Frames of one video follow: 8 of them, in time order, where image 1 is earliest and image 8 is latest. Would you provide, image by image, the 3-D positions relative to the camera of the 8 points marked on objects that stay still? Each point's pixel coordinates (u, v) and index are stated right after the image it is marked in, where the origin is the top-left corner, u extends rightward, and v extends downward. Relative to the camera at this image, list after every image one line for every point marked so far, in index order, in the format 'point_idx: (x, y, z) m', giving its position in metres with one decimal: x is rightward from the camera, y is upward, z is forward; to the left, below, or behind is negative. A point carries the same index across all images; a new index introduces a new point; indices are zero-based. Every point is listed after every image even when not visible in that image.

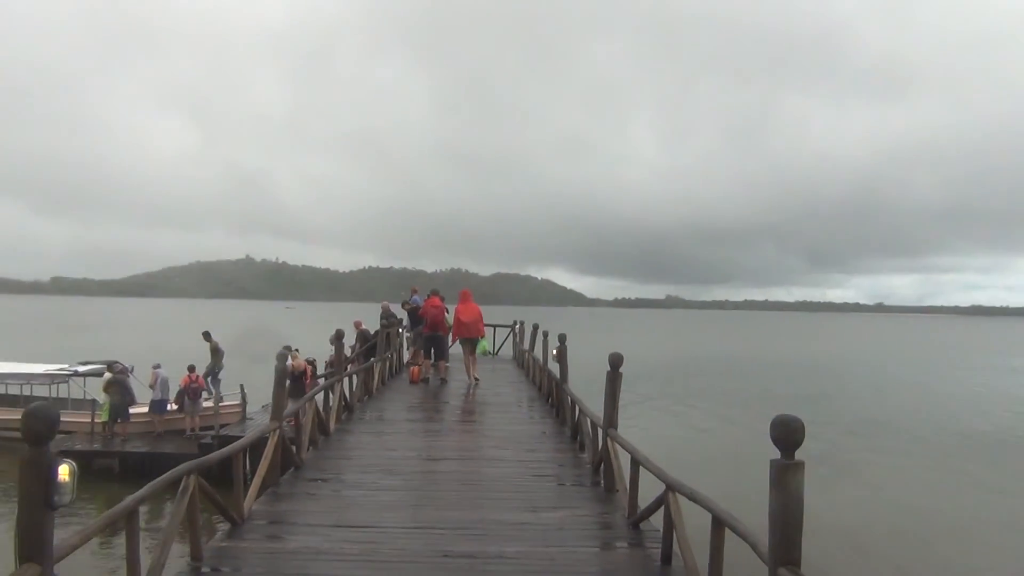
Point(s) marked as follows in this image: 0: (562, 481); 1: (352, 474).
0: (+0.4, -1.6, +7.3) m
1: (-1.3, -1.6, +7.5) m
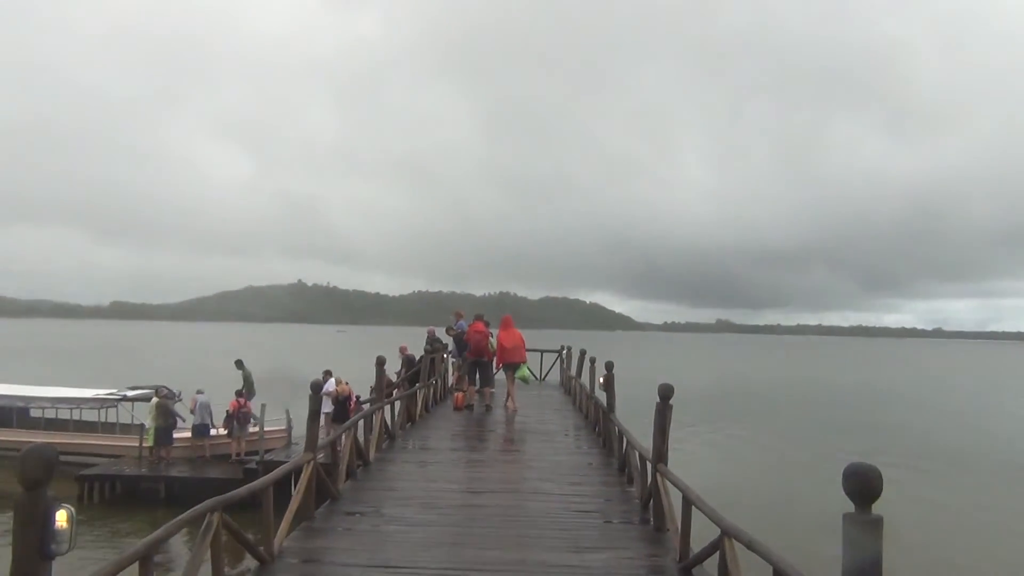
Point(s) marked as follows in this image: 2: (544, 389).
0: (+0.8, -1.8, +7.0) m
1: (-1.0, -1.8, +7.2) m
2: (+0.7, -2.2, +19.8) m
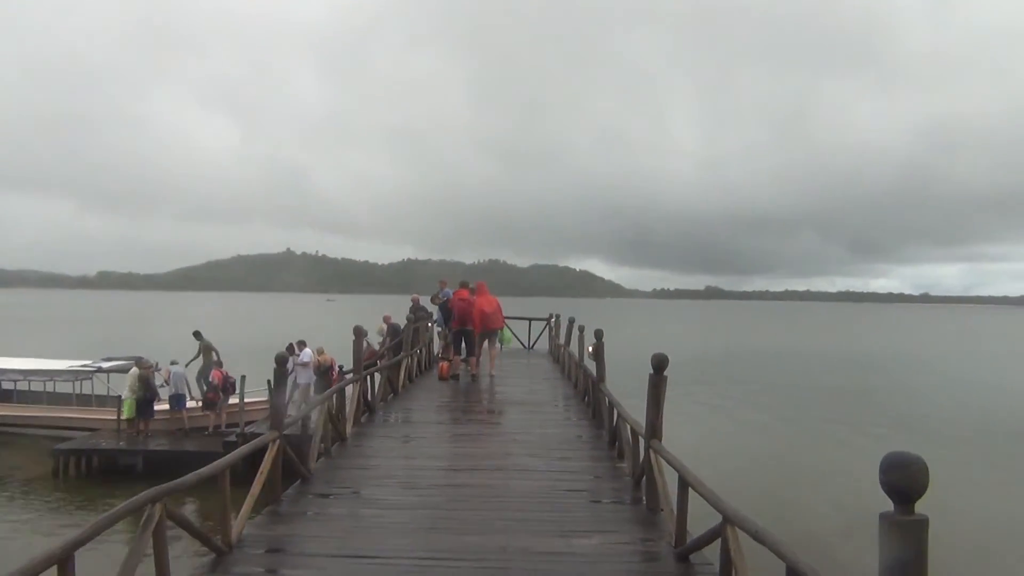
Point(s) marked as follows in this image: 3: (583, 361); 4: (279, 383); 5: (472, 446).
0: (+0.6, -1.5, +6.5) m
1: (-1.1, -1.5, +6.7) m
2: (+0.4, -1.5, +19.3) m
3: (+1.0, -1.0, +12.7) m
4: (-1.6, -0.7, +6.0) m
5: (-0.4, -1.5, +8.4) m
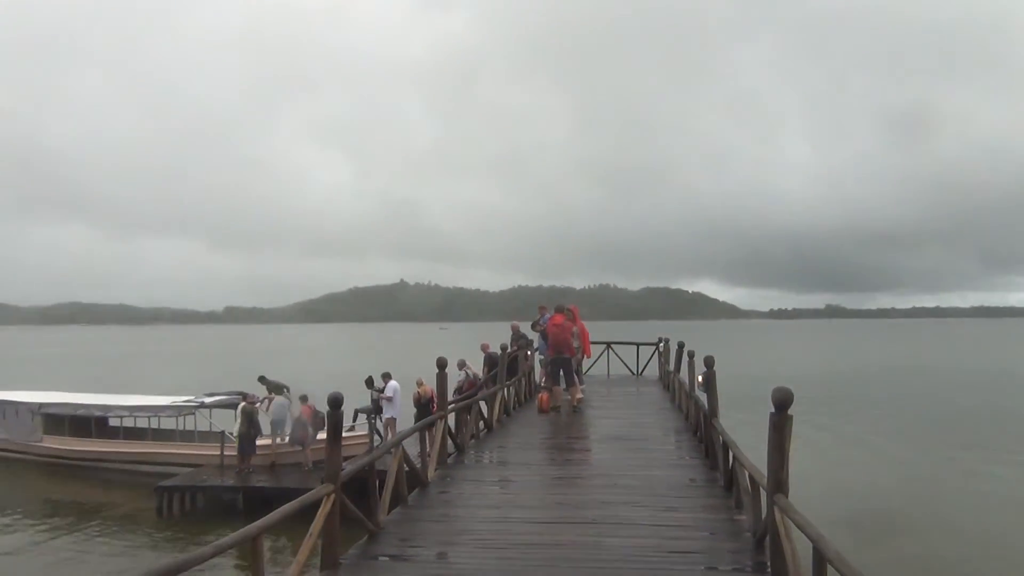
0: (+1.2, -1.7, +5.4) m
1: (-0.5, -1.7, +5.8) m
2: (+2.6, -2.0, +18.1) m
3: (+2.4, -1.3, +11.5) m
4: (-1.0, -0.8, +5.2) m
5: (+0.5, -1.7, +7.5) m
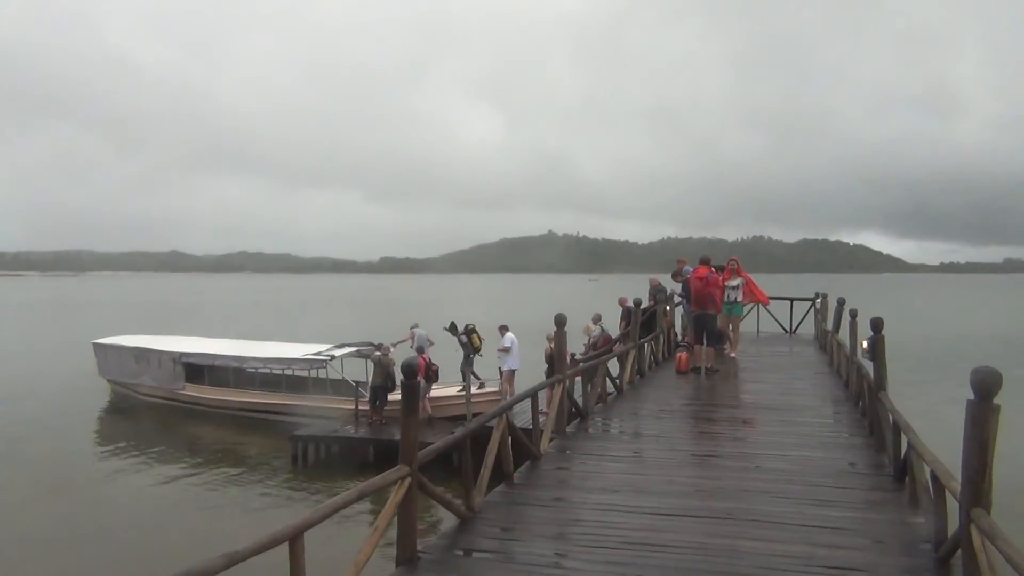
0: (+1.8, -1.4, +4.2) m
1: (+0.2, -1.4, +5.0) m
2: (+5.2, -1.1, +16.6) m
3: (+3.9, -0.8, +10.1) m
4: (-0.5, -0.6, +4.4) m
5: (+1.4, -1.3, +6.4) m
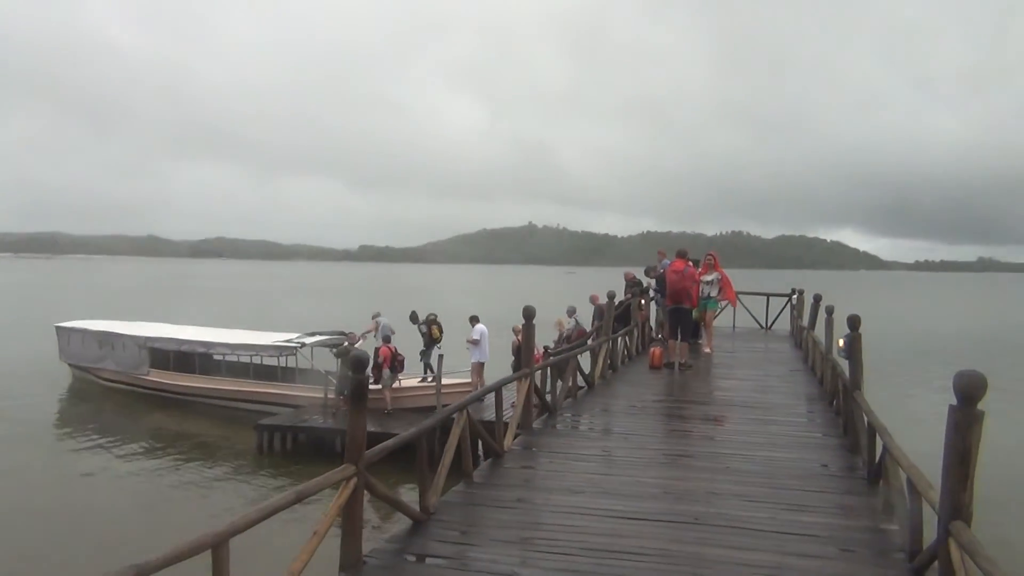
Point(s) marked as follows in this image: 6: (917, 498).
0: (+1.5, -1.4, +4.0) m
1: (-0.1, -1.4, +4.7) m
2: (+4.7, -1.0, +16.4) m
3: (+3.5, -0.7, +9.9) m
4: (-0.7, -0.5, +4.1) m
5: (+1.1, -1.3, +6.1) m
6: (+2.0, -1.0, +4.3) m
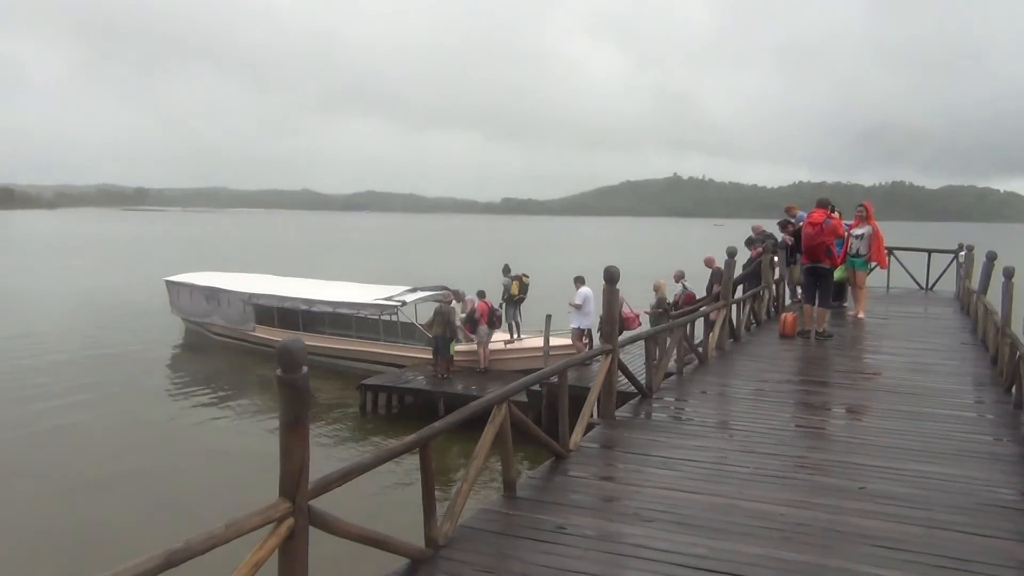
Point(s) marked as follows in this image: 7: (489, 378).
0: (+1.5, -1.3, +2.4) m
1: (0.0, -1.2, +3.4) m
2: (+6.6, -0.3, +14.1) m
3: (+4.4, -0.3, +7.9) m
4: (-0.7, -0.4, +2.9) m
5: (+1.4, -1.1, +4.6) m
6: (+2.0, -0.9, +2.7) m
7: (-0.4, -1.6, +15.5) m
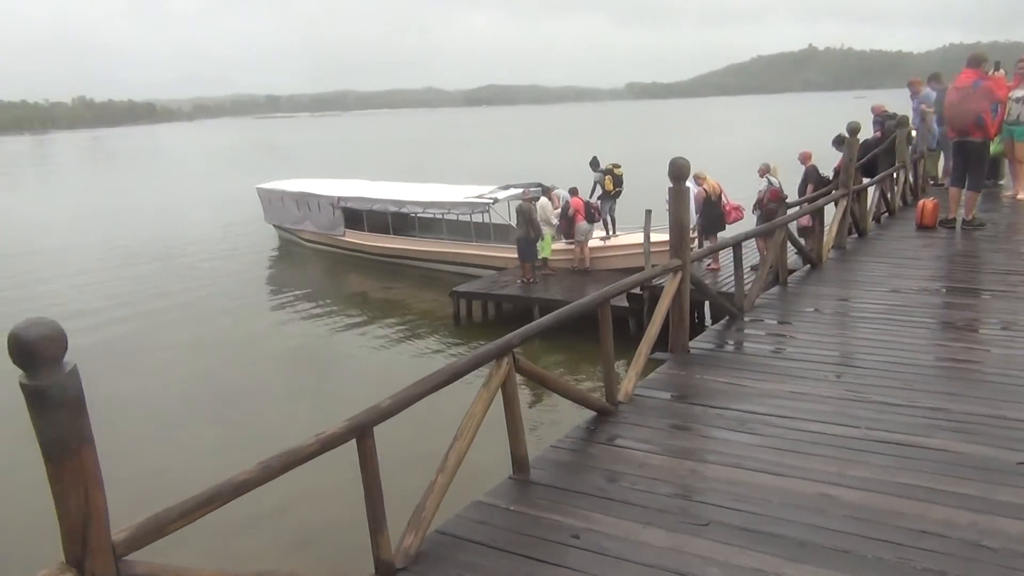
0: (+1.2, -1.2, +1.2) m
1: (-0.1, -1.0, +2.3) m
2: (+7.9, +1.4, +11.8) m
3: (+4.8, +0.5, +6.0) m
4: (-0.9, -0.3, +1.8) m
5: (+1.4, -0.7, +3.3) m
6: (+1.7, -0.8, +1.3) m
7: (+1.2, +0.1, +14.3) m
